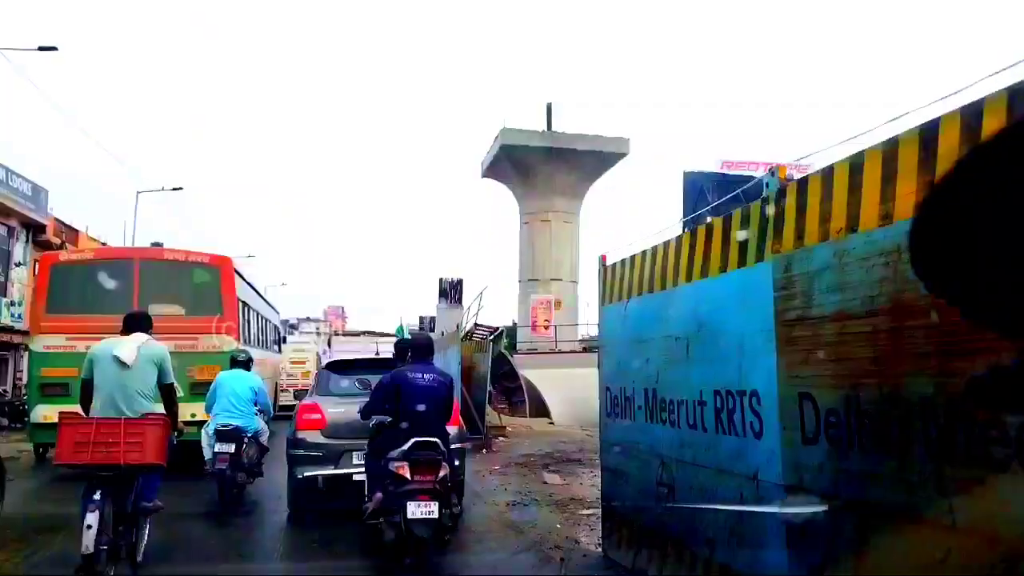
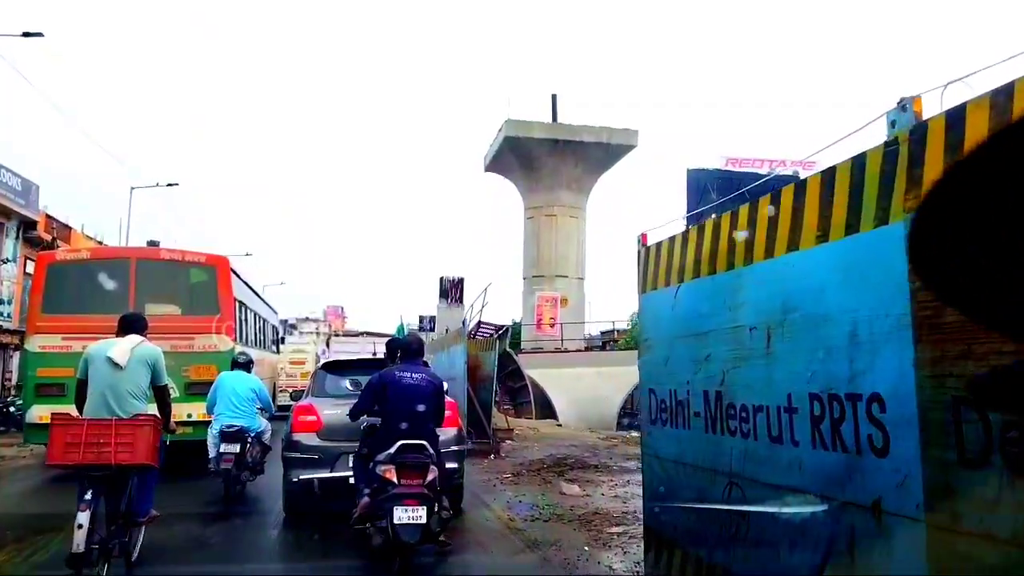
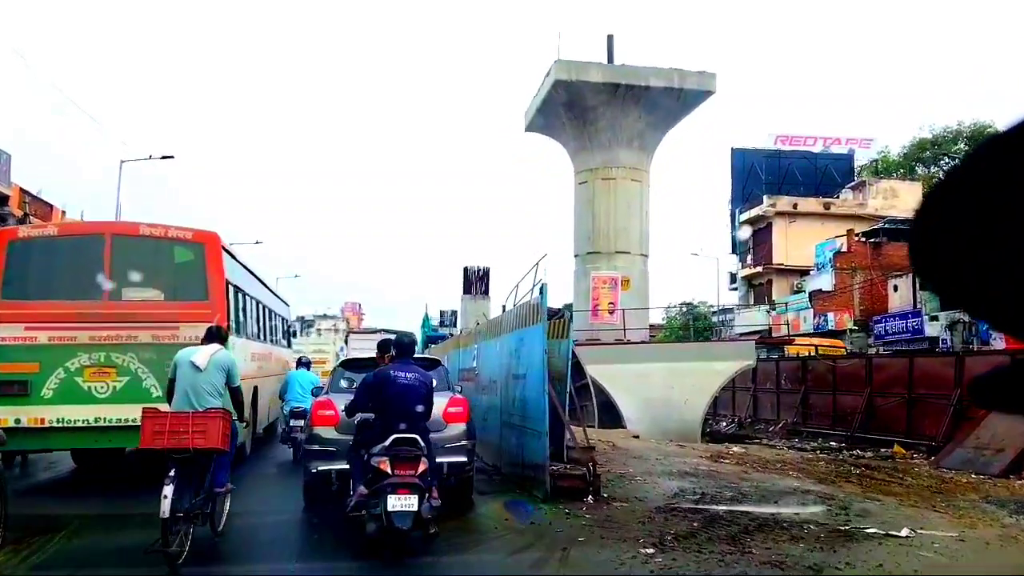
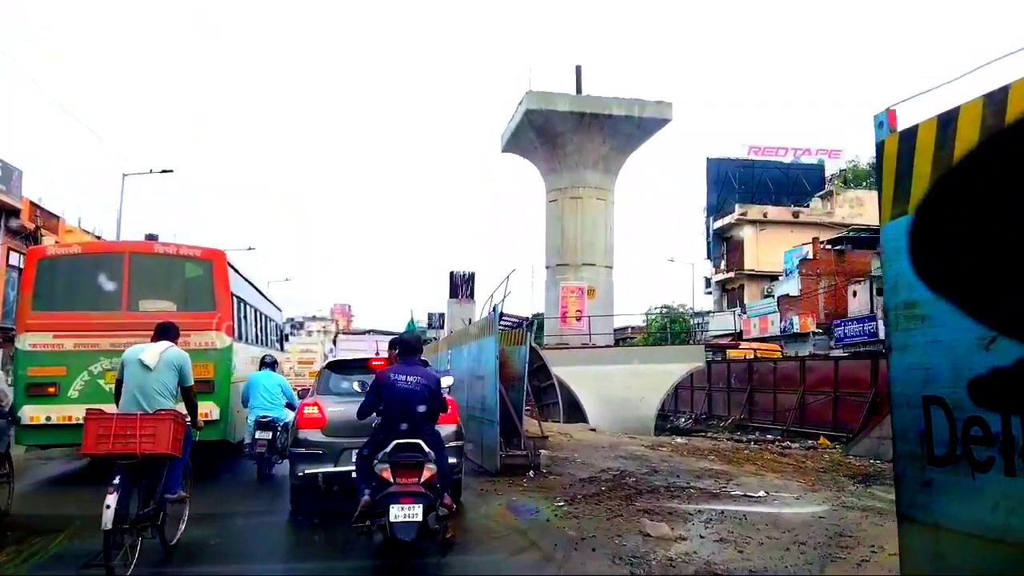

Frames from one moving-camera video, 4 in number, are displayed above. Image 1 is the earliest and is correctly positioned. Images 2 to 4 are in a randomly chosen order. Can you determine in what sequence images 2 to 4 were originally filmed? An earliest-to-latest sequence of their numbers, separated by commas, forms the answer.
2, 4, 3
